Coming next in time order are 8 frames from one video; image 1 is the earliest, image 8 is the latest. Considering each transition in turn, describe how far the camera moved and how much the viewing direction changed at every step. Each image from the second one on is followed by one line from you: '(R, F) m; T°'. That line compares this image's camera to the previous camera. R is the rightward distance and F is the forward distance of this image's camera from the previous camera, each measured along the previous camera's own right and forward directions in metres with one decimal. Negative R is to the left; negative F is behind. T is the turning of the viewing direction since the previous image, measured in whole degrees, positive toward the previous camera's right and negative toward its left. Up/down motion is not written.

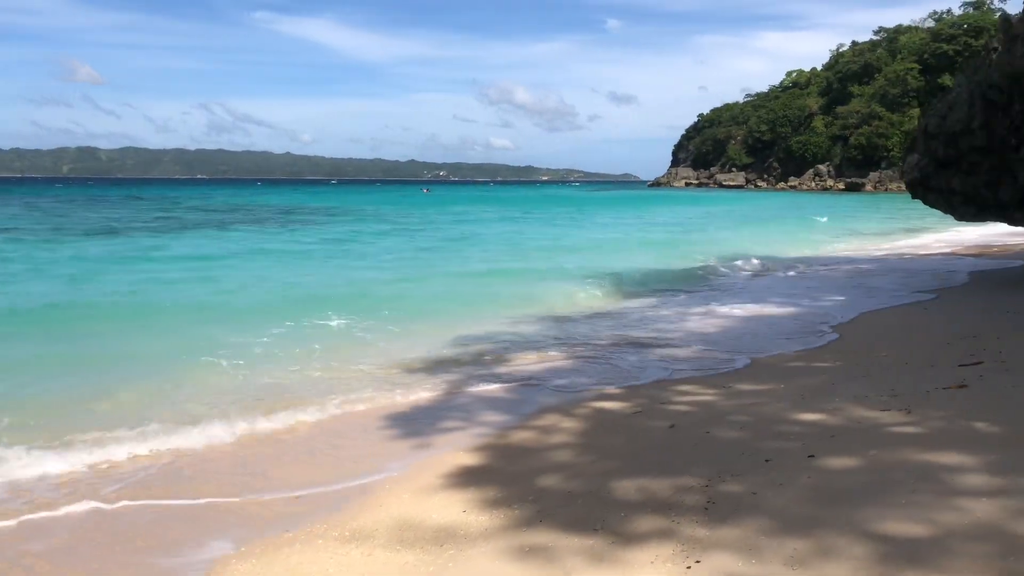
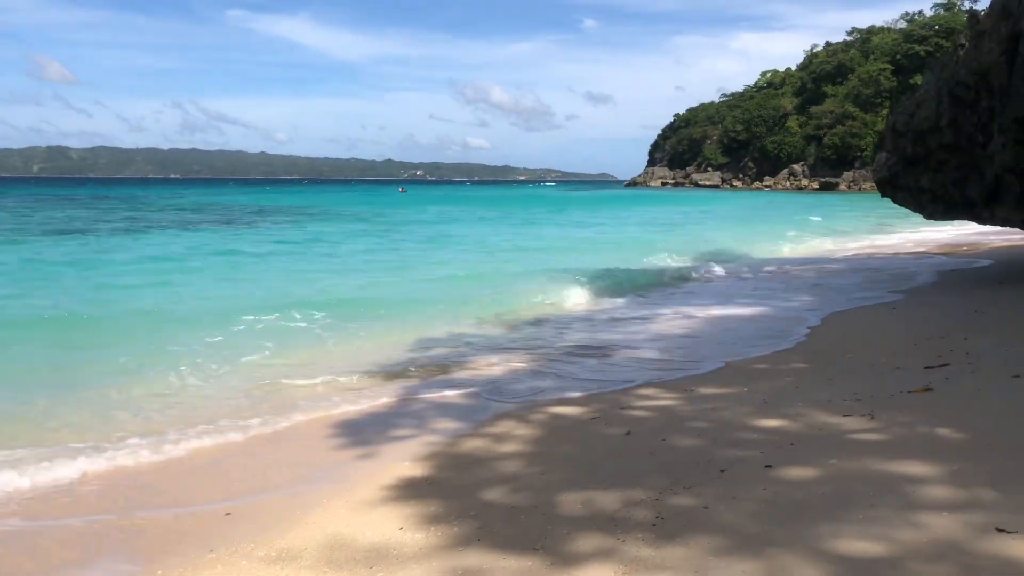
(+0.2, +0.2) m; +1°
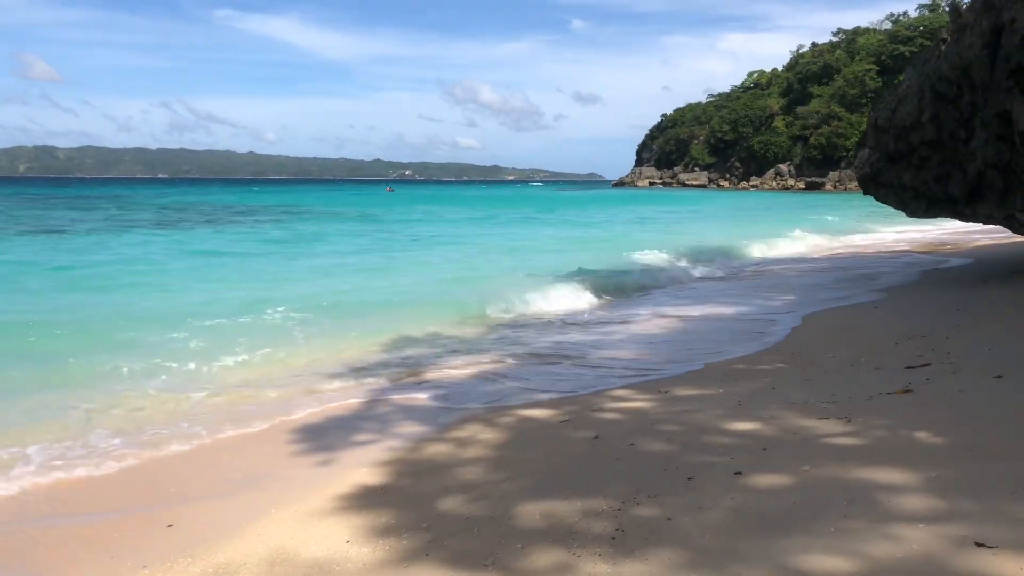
(+0.1, +0.2) m; +1°
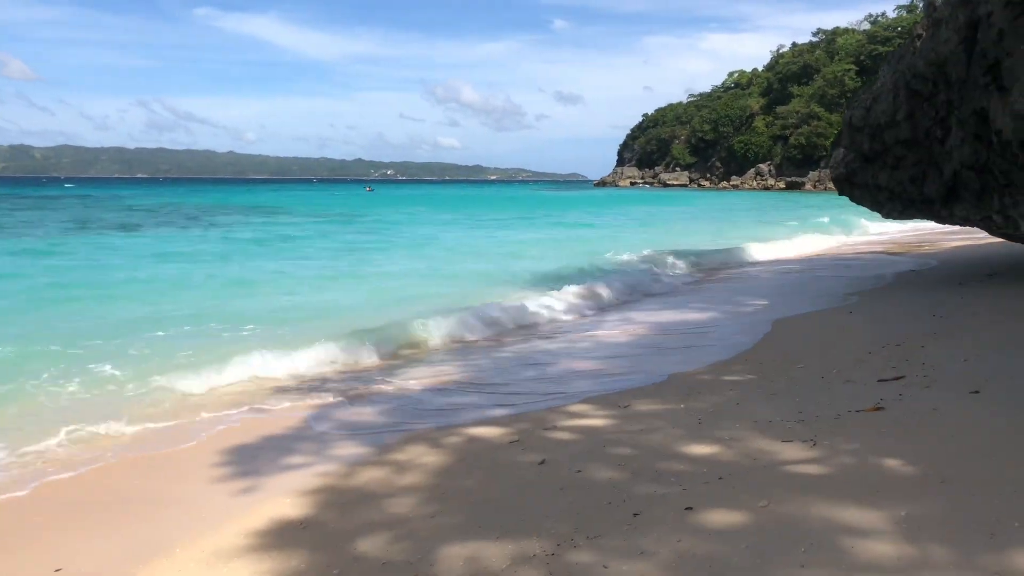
(+0.2, +0.4) m; +1°
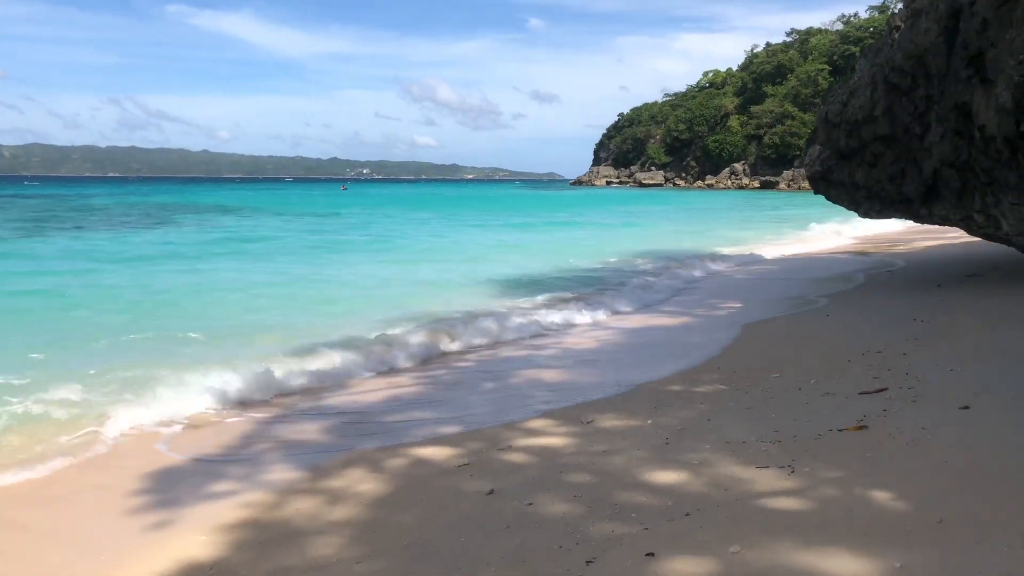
(+0.2, +0.5) m; +2°
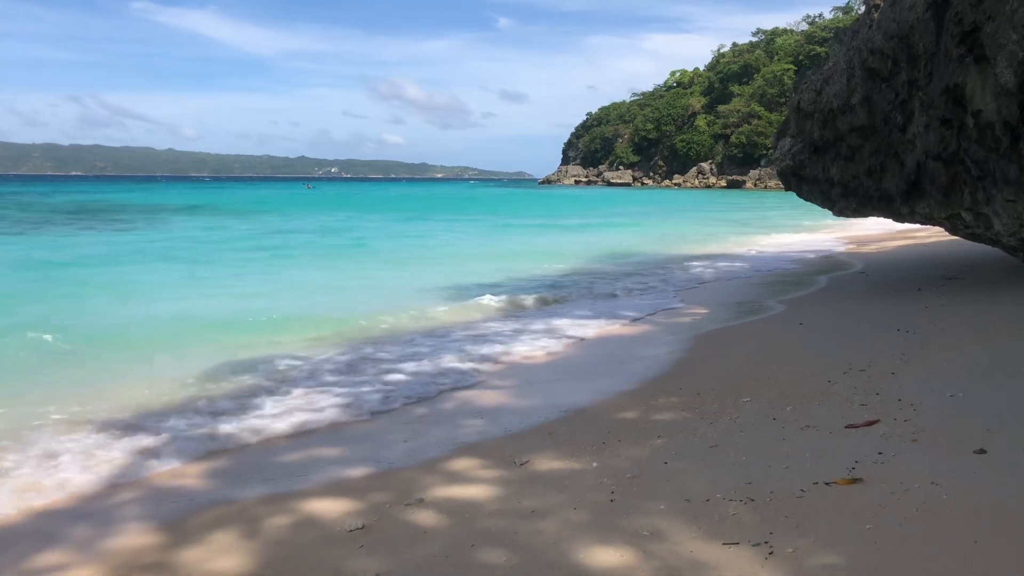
(+0.3, +1.0) m; +2°
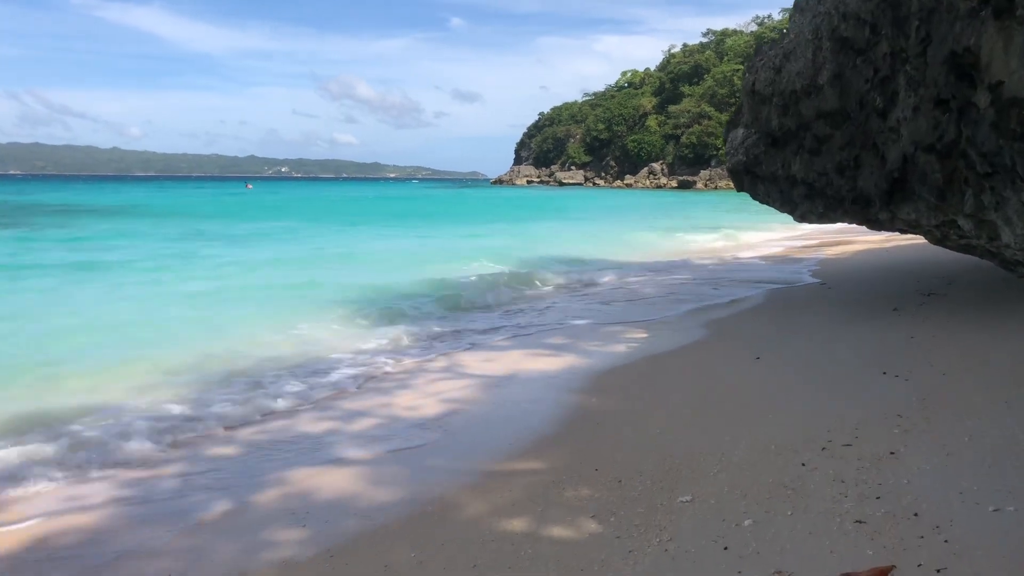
(+0.6, +1.8) m; +3°
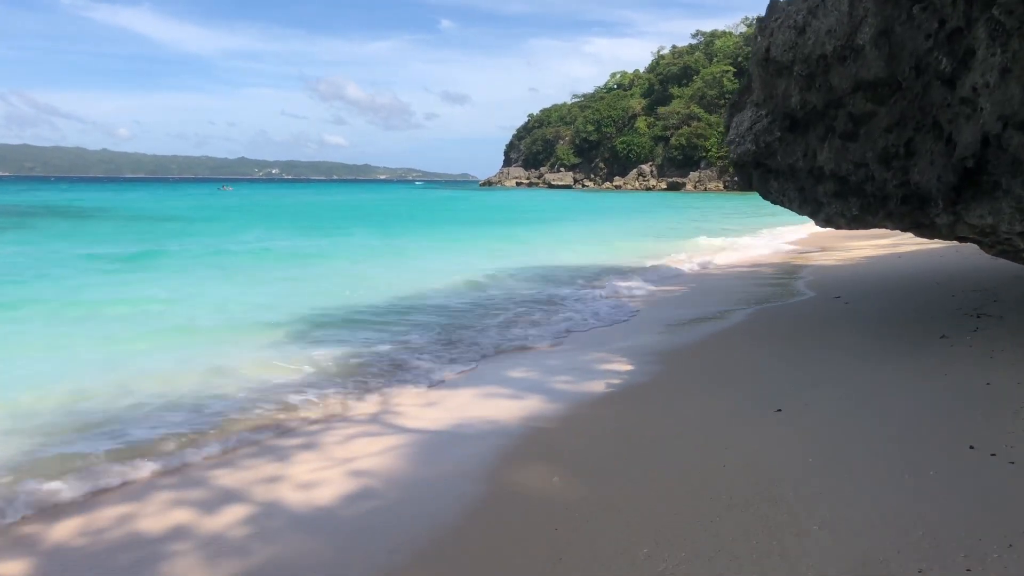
(+0.3, +1.7) m; +1°
